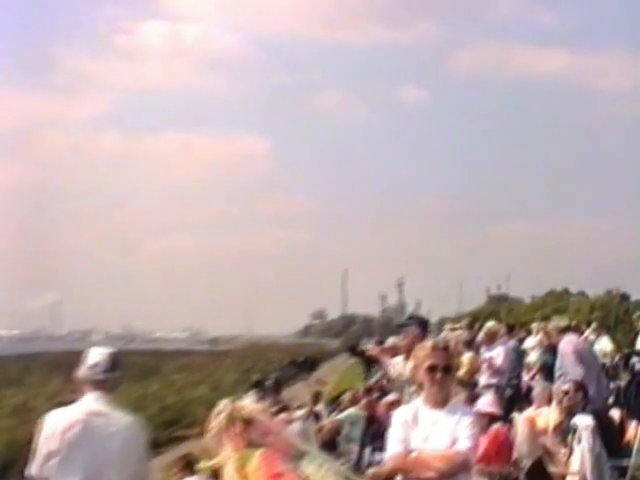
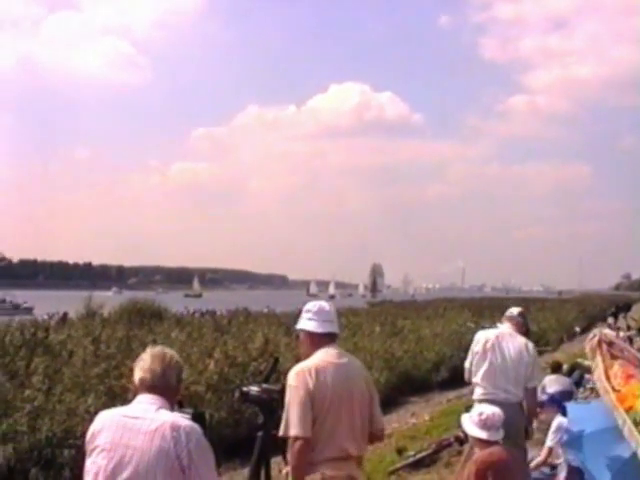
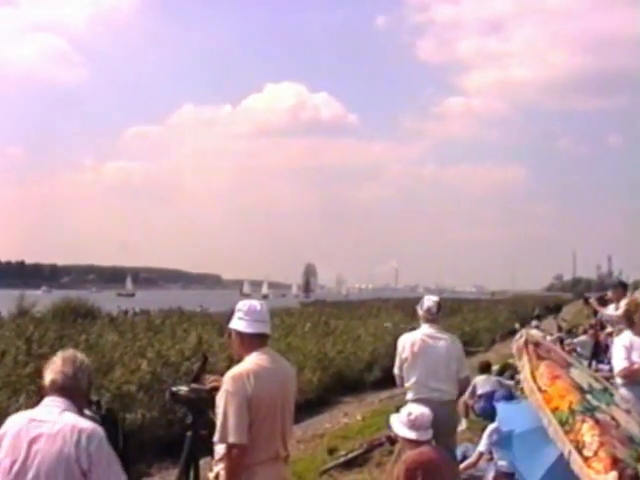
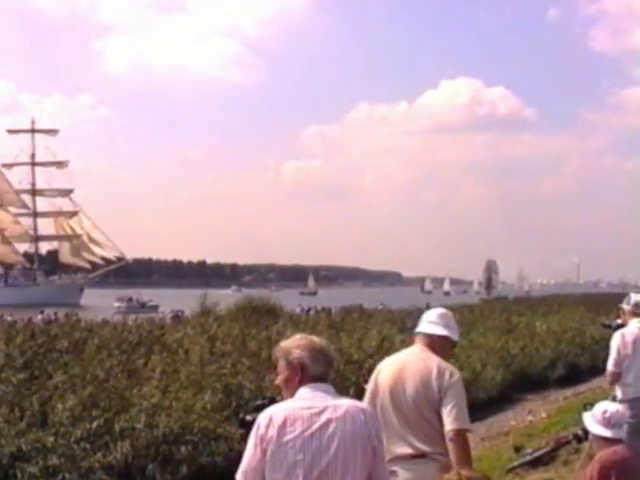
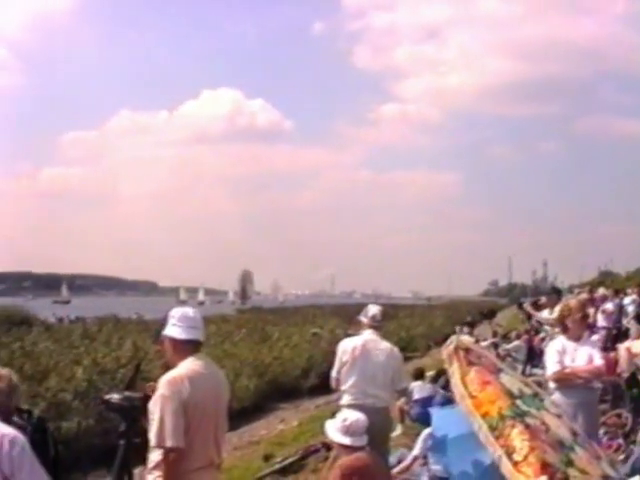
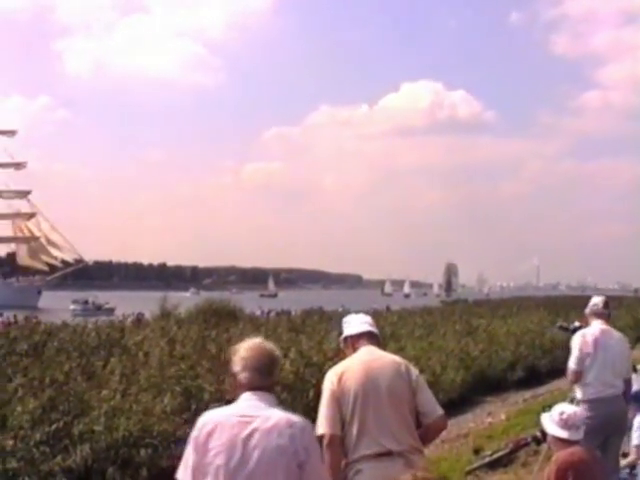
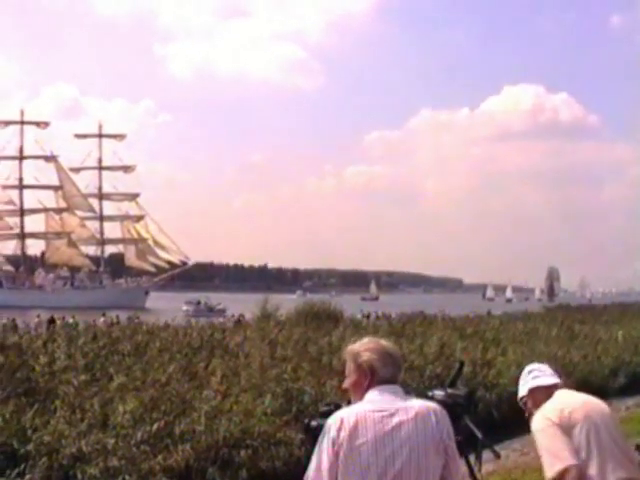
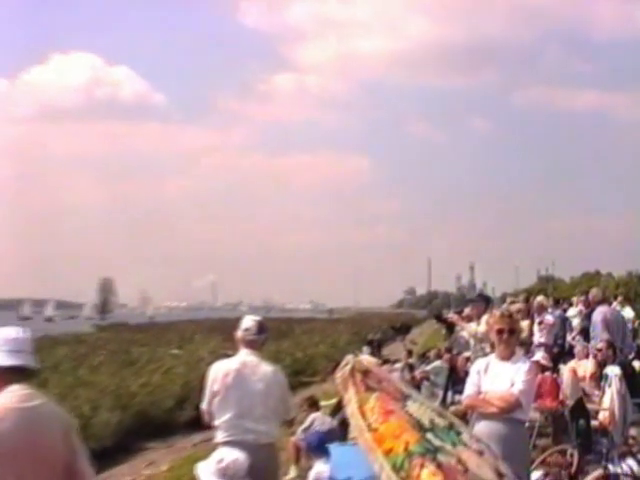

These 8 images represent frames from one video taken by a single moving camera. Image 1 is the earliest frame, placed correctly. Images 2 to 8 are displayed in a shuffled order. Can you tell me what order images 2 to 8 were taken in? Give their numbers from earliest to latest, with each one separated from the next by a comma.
8, 5, 3, 2, 6, 4, 7
